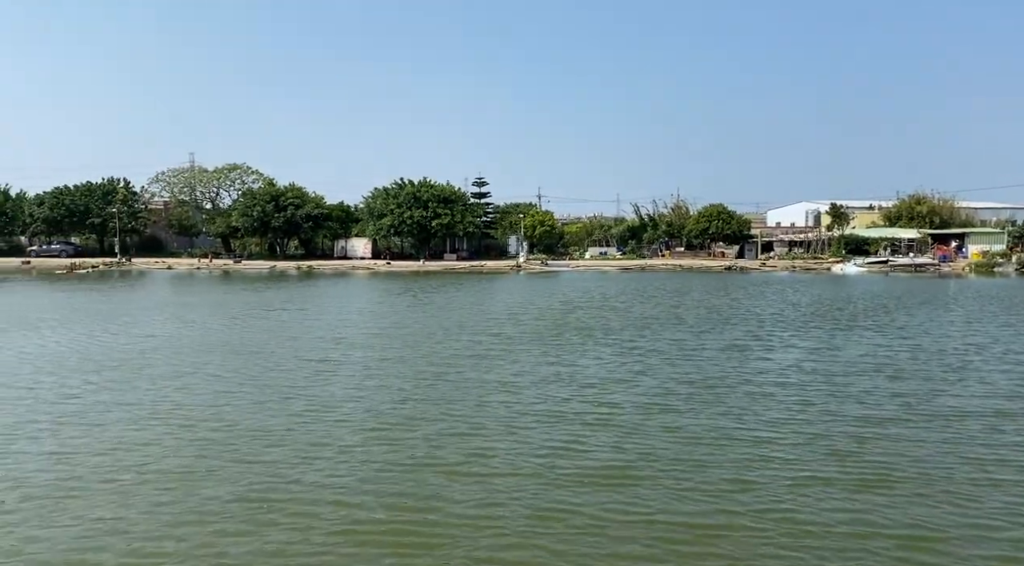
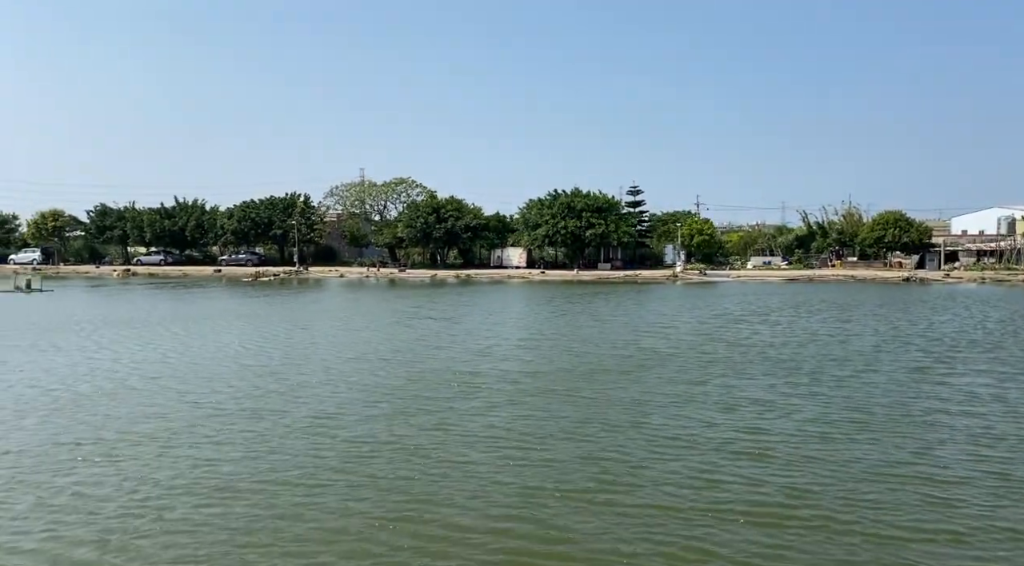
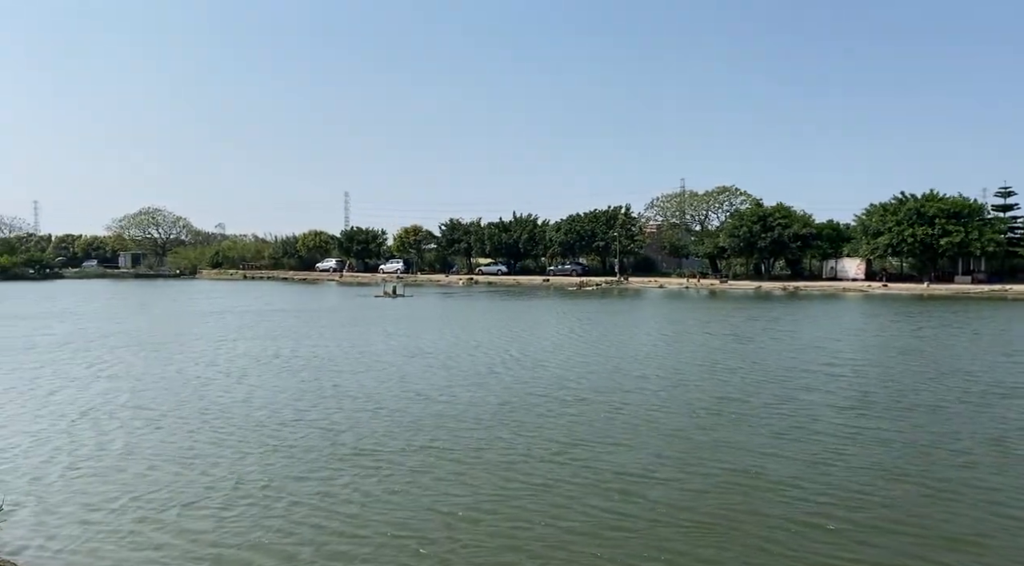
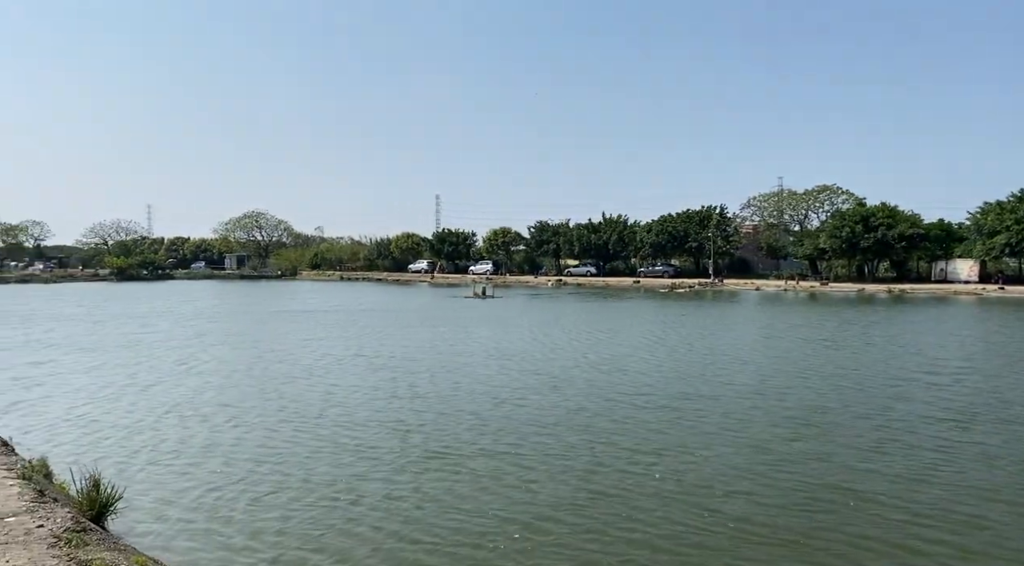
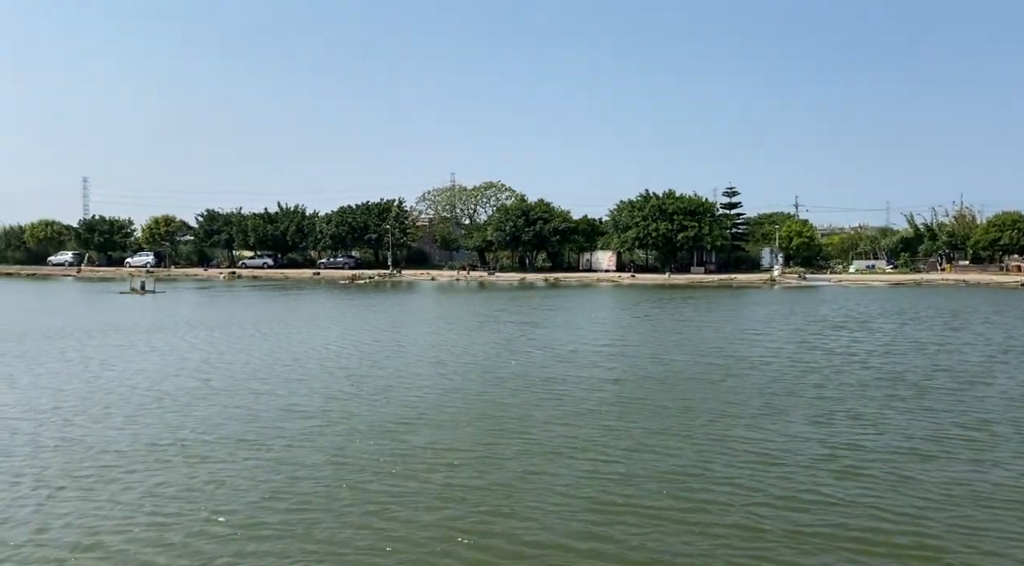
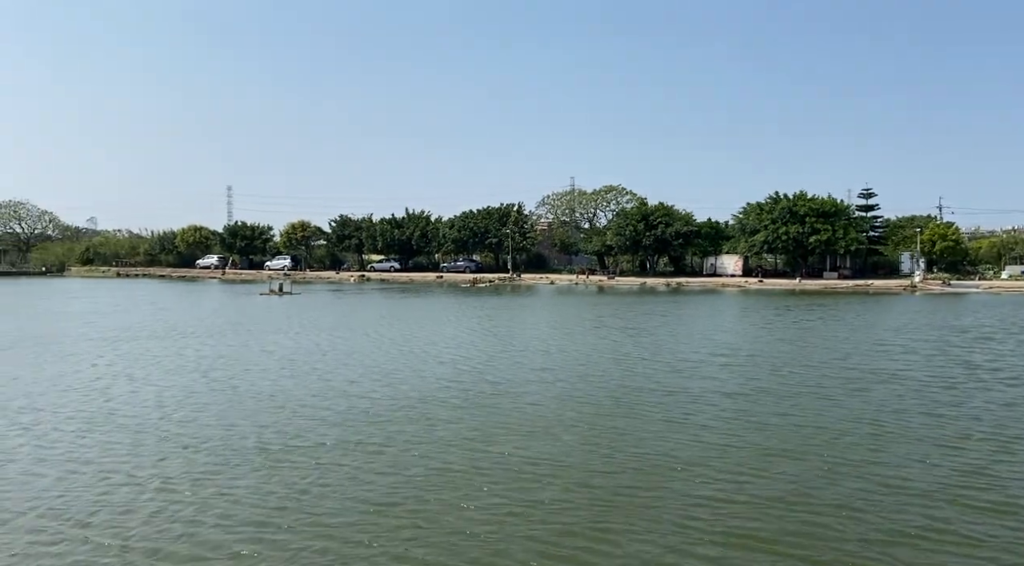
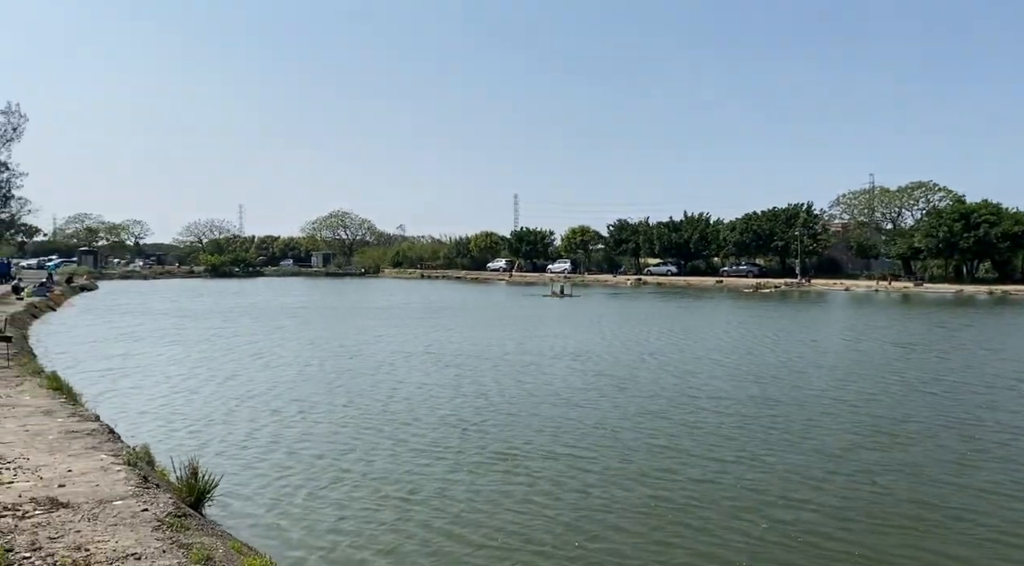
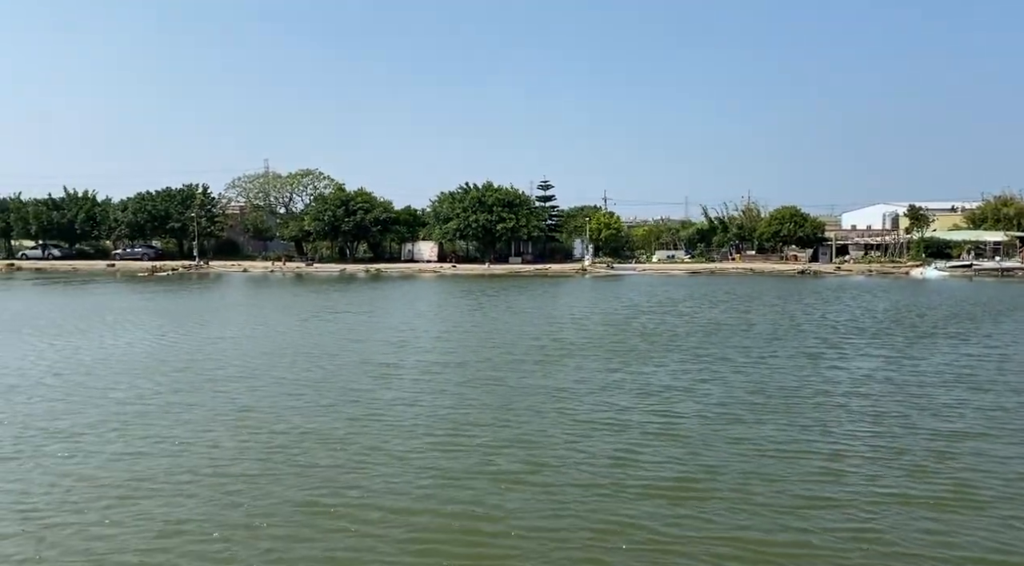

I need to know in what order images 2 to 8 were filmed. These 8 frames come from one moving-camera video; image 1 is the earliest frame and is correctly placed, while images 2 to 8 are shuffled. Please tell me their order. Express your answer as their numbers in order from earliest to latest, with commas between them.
8, 2, 5, 6, 3, 4, 7
